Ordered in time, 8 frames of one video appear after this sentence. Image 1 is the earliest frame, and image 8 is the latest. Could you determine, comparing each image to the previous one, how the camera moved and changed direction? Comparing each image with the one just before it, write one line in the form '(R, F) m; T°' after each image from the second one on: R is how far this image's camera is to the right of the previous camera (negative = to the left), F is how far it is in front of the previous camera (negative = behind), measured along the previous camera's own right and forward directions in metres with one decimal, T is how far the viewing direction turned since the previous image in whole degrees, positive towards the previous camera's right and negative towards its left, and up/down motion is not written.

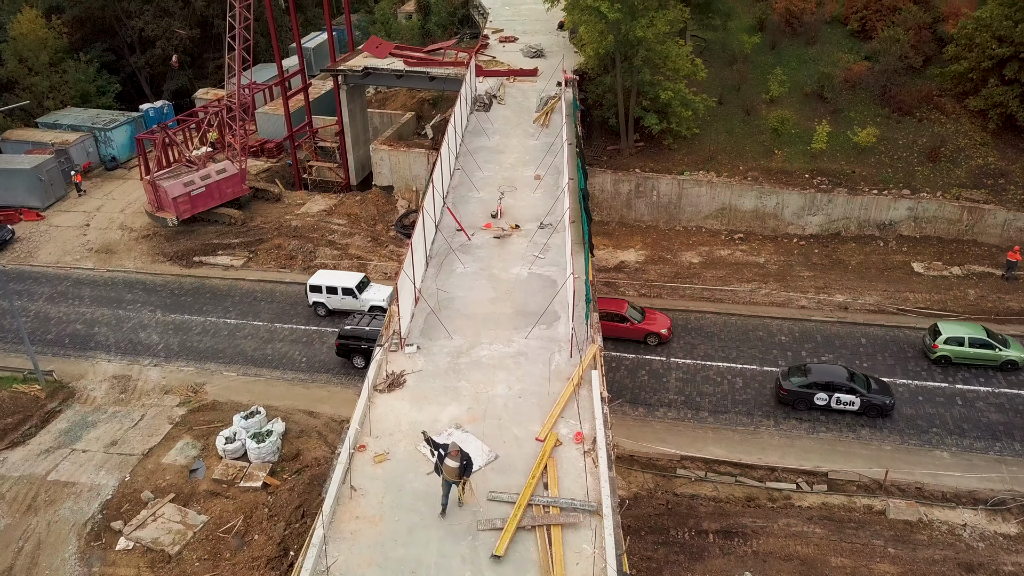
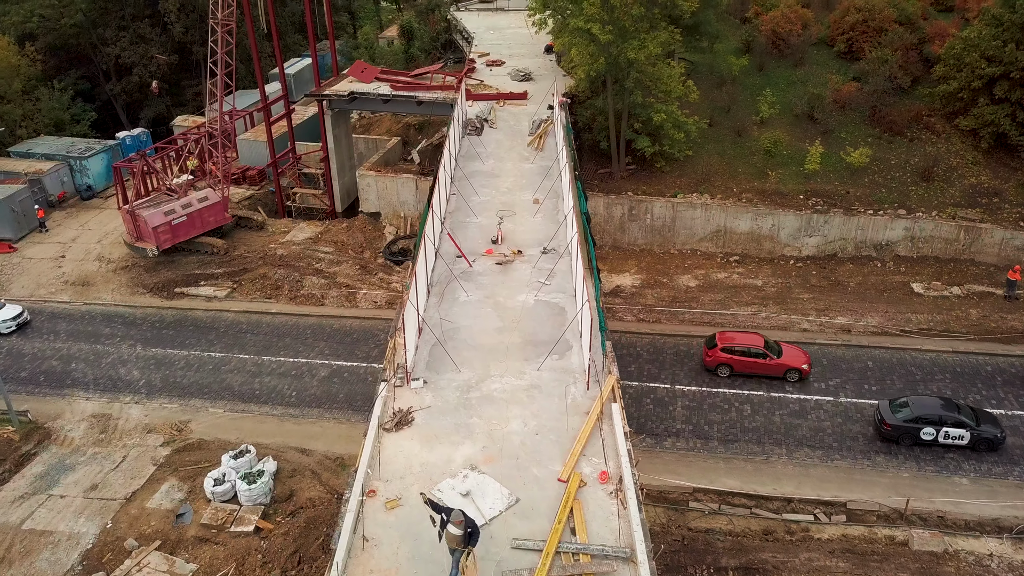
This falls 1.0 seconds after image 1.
(-0.6, +0.8) m; +2°
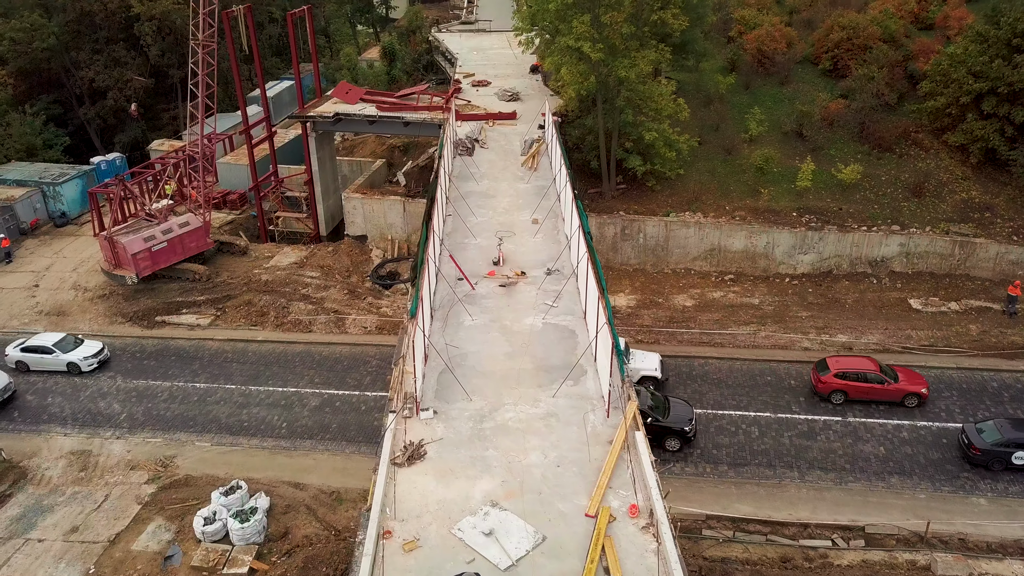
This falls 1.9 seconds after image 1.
(-0.7, +0.7) m; +2°
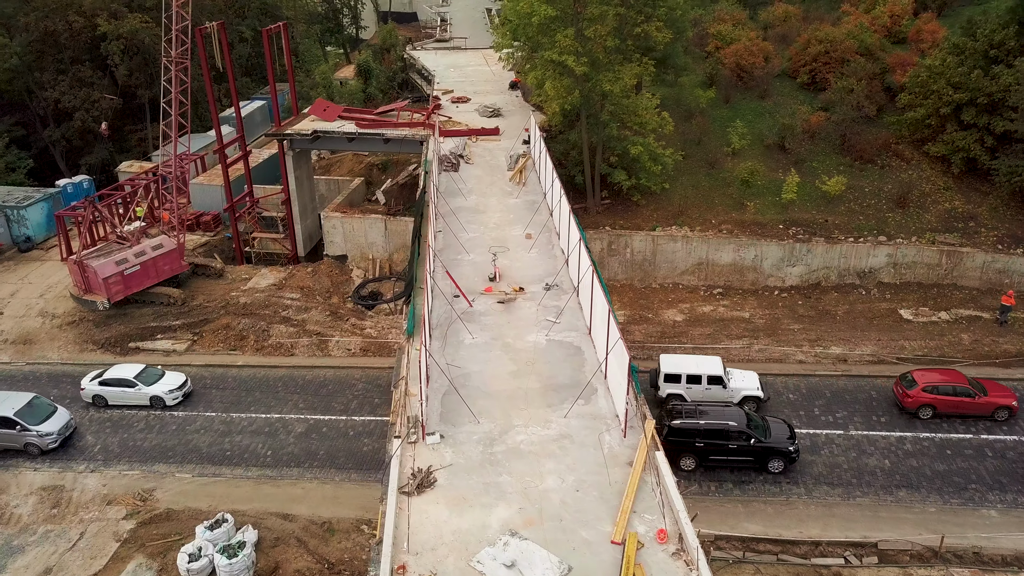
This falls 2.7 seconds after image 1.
(-0.6, +0.7) m; +2°
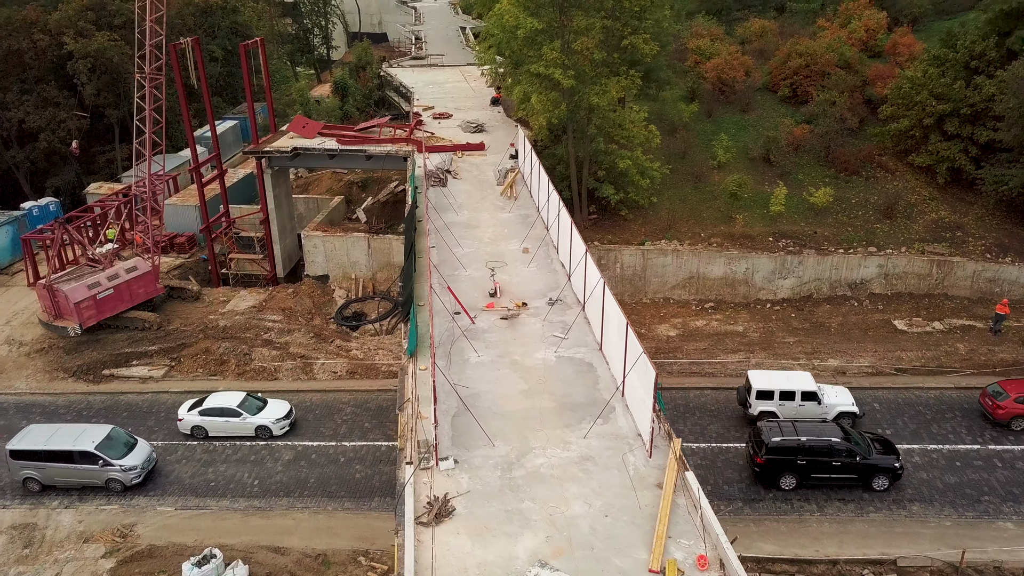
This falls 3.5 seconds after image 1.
(-0.7, +0.7) m; +2°
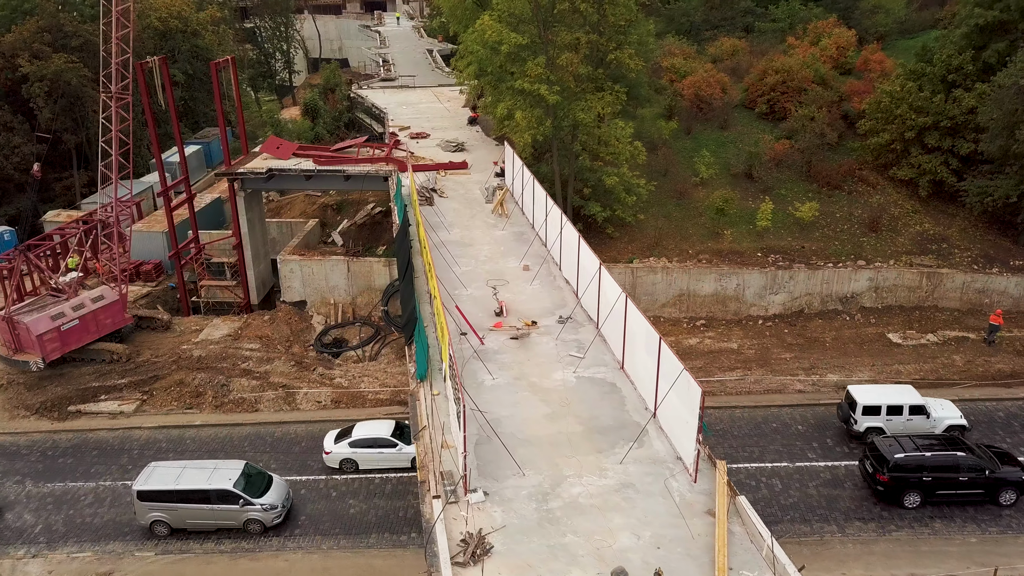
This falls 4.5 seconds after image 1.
(-1.0, +0.9) m; +3°
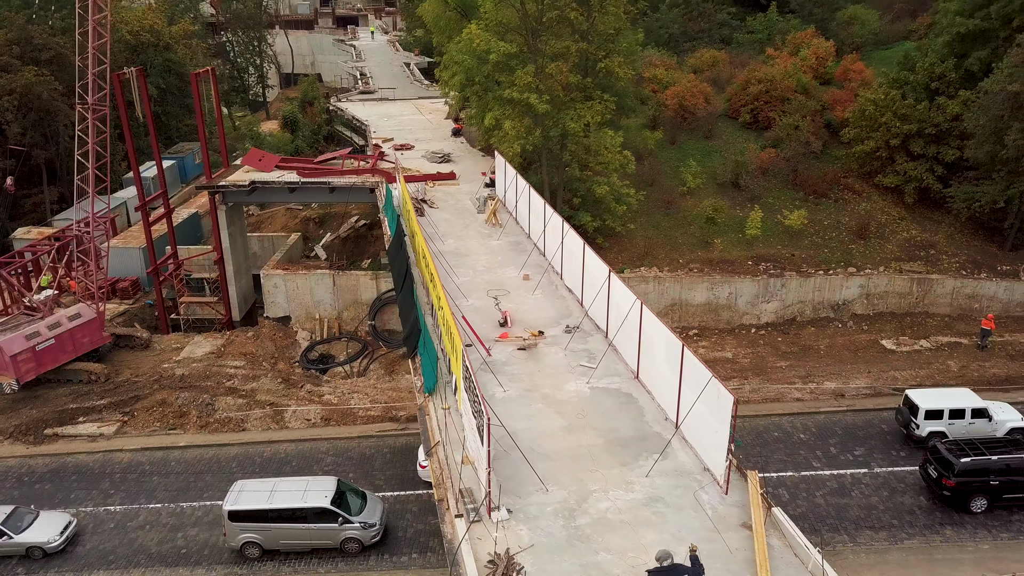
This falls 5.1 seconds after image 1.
(-0.7, +0.5) m; +2°
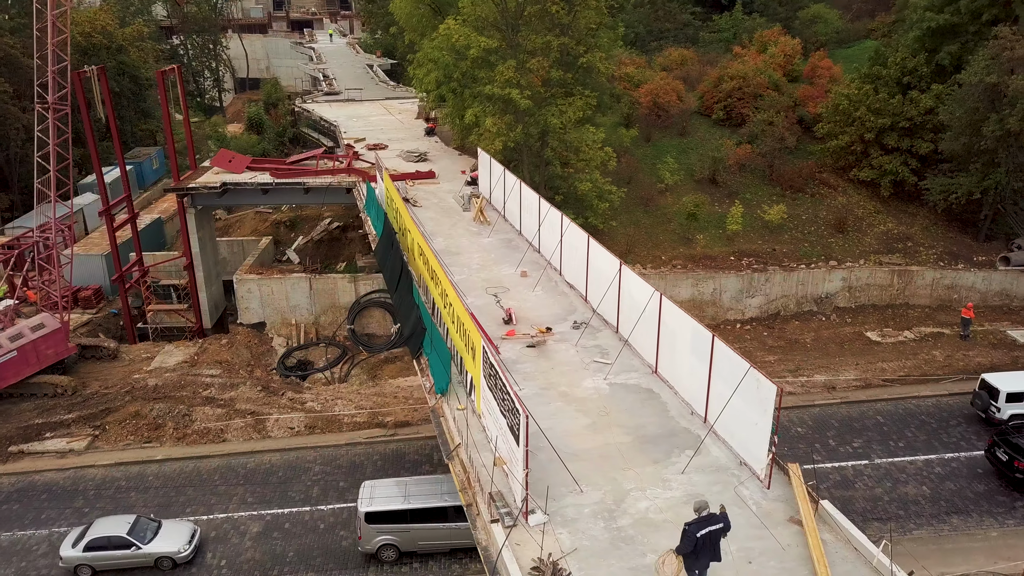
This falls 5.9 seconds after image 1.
(-1.0, +0.6) m; +3°
